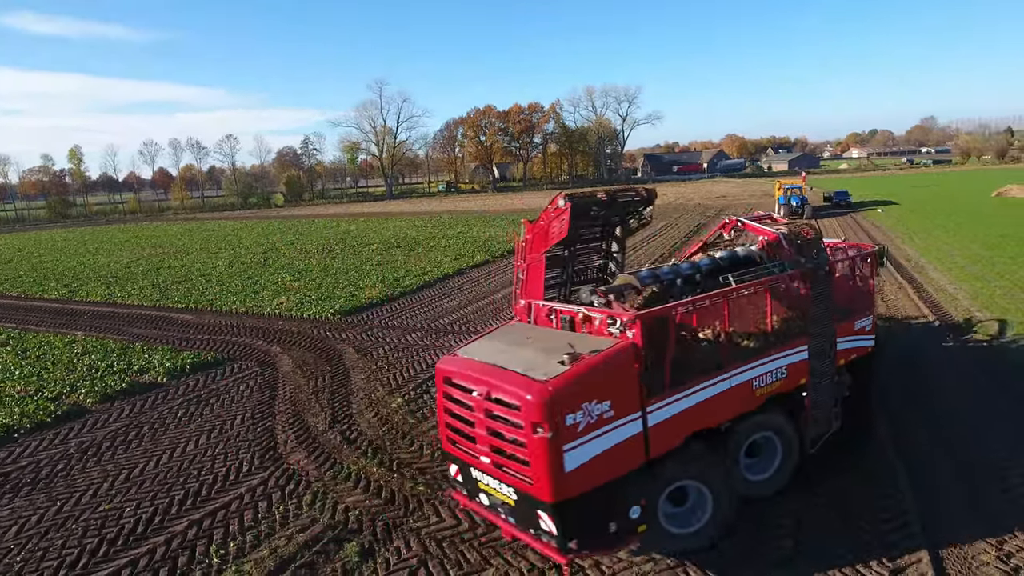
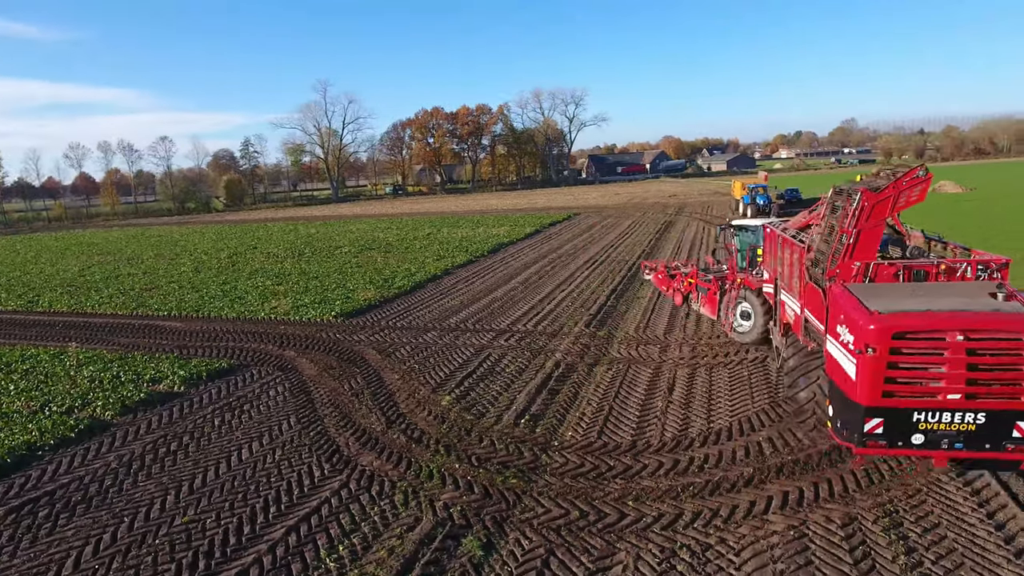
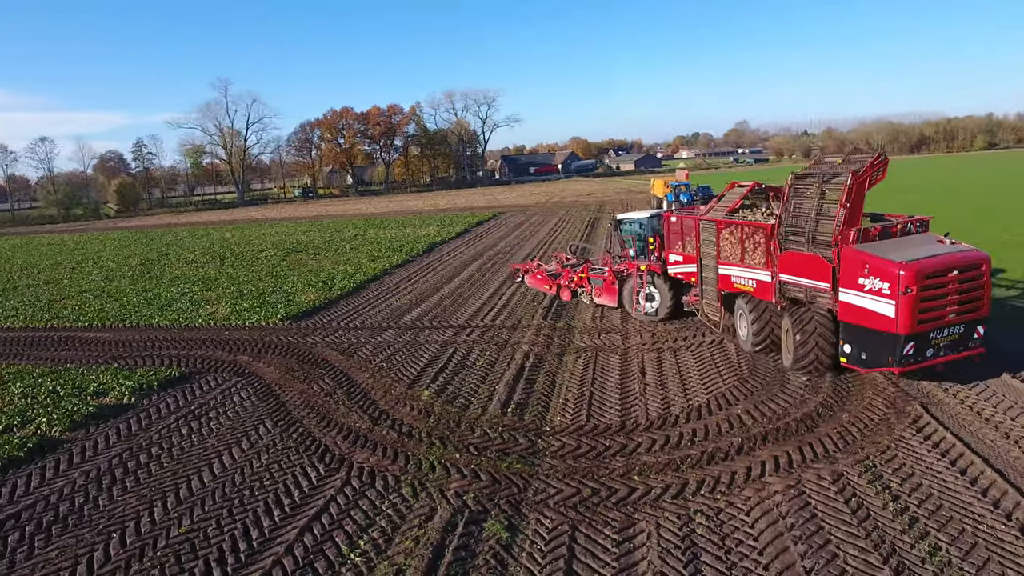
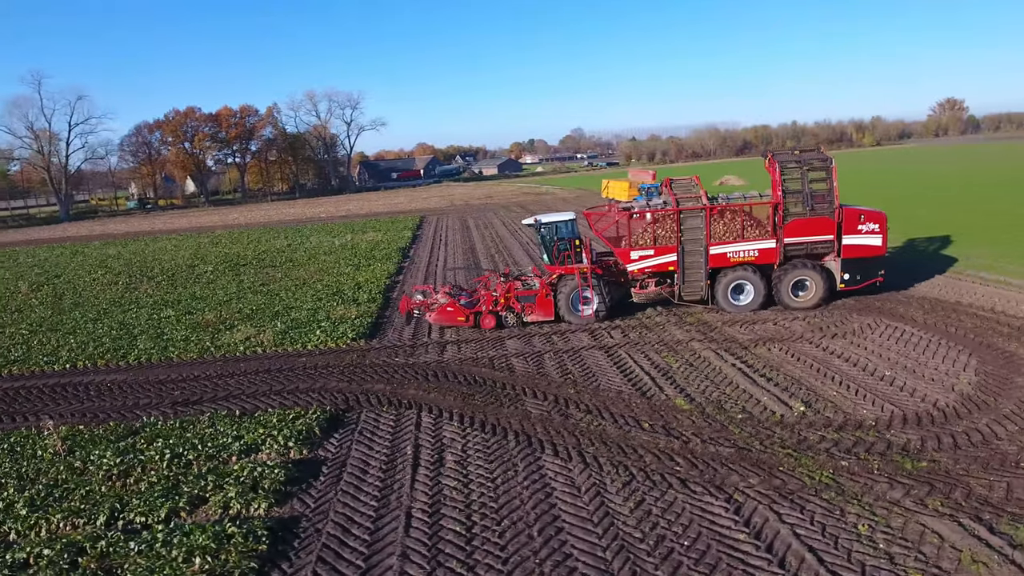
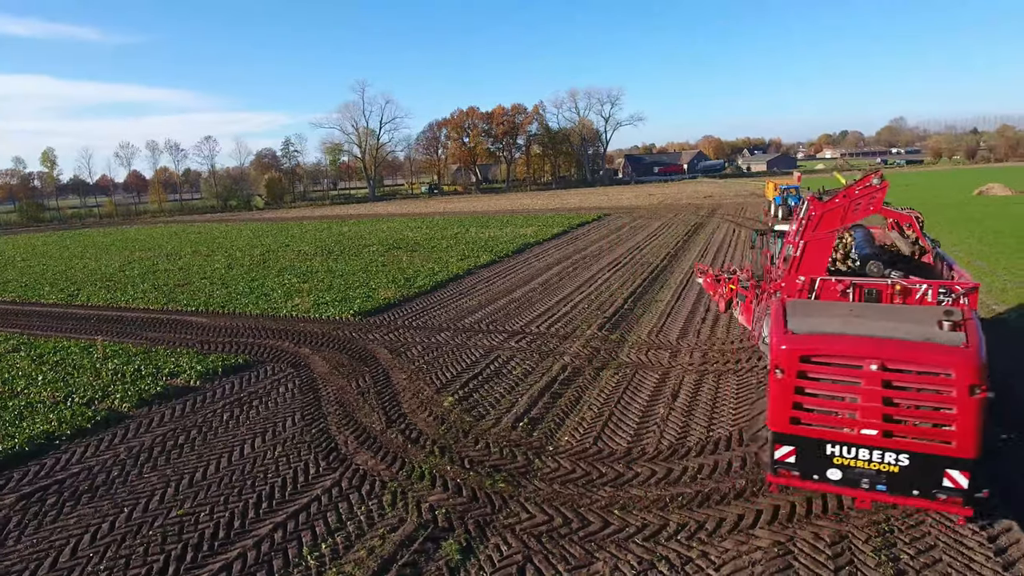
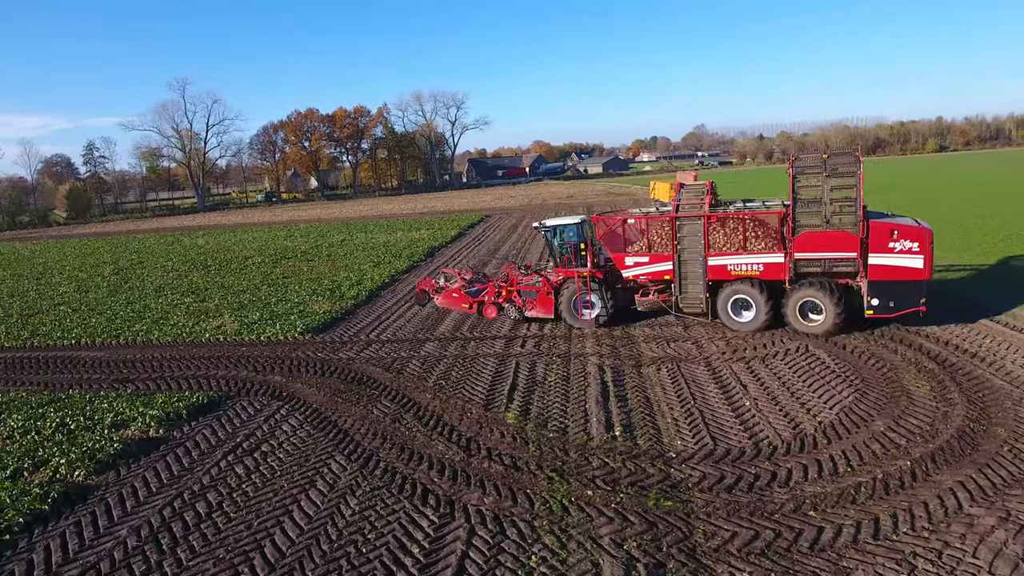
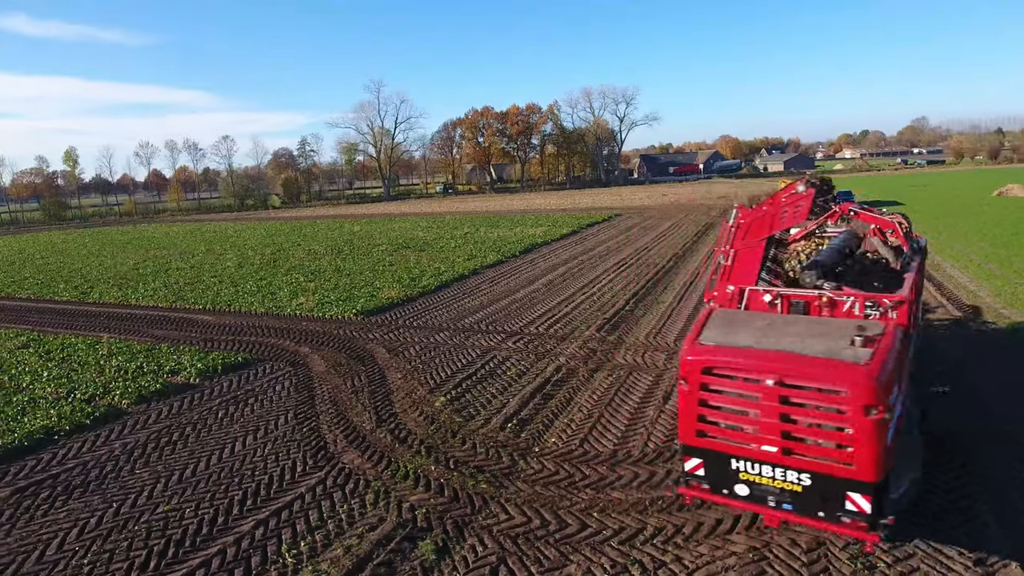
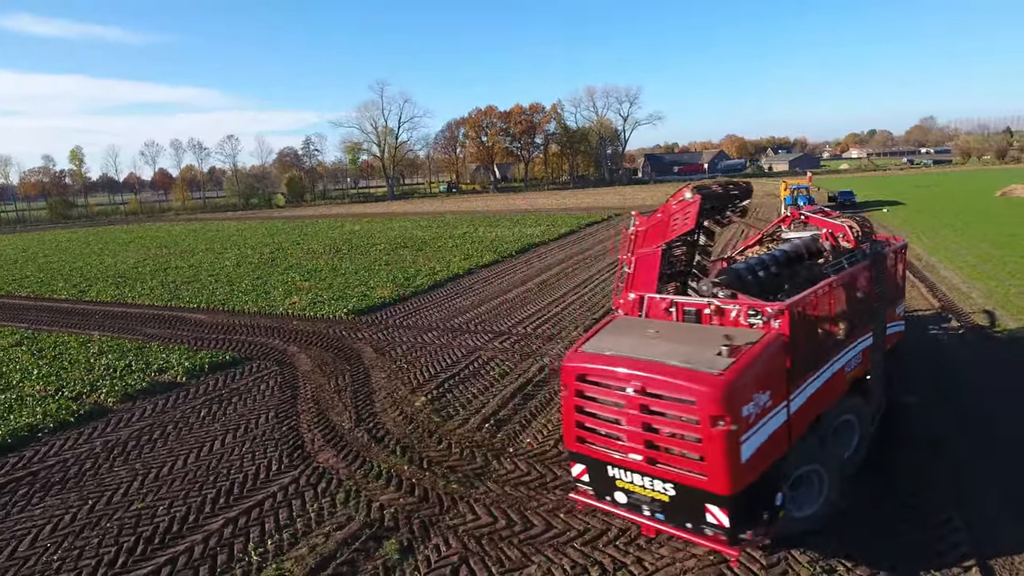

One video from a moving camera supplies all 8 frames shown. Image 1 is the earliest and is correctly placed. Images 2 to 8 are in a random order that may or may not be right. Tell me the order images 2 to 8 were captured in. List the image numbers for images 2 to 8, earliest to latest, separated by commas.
8, 7, 5, 2, 3, 6, 4
